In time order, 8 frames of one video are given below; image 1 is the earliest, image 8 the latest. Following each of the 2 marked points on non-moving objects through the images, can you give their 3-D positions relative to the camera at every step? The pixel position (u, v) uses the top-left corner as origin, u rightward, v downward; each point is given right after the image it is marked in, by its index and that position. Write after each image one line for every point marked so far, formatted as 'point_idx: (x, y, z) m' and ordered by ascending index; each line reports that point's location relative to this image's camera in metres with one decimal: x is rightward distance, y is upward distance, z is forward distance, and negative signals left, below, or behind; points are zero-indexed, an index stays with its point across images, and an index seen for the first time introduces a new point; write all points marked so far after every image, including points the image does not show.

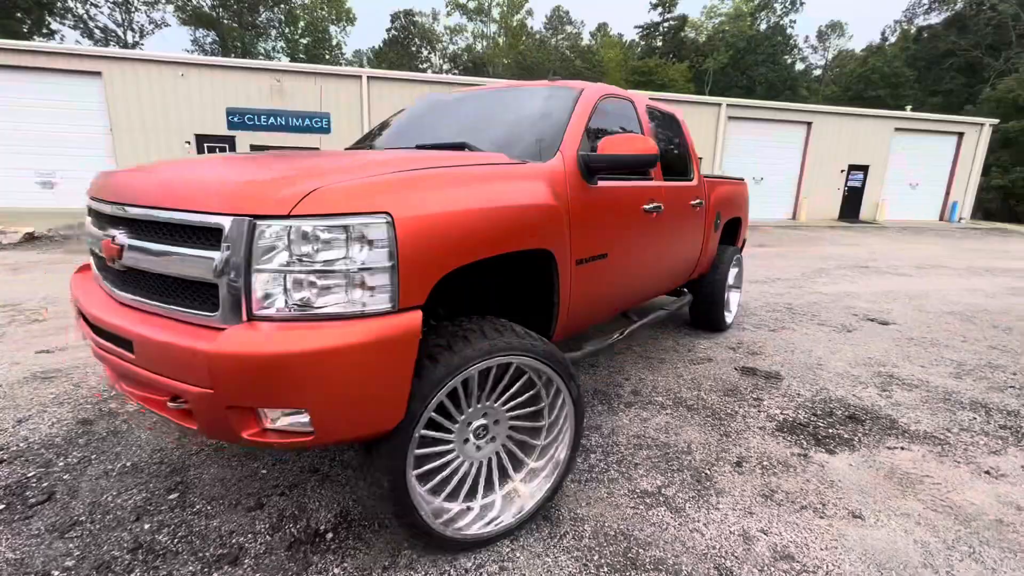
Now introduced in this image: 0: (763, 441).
0: (+1.4, -0.8, +2.6) m
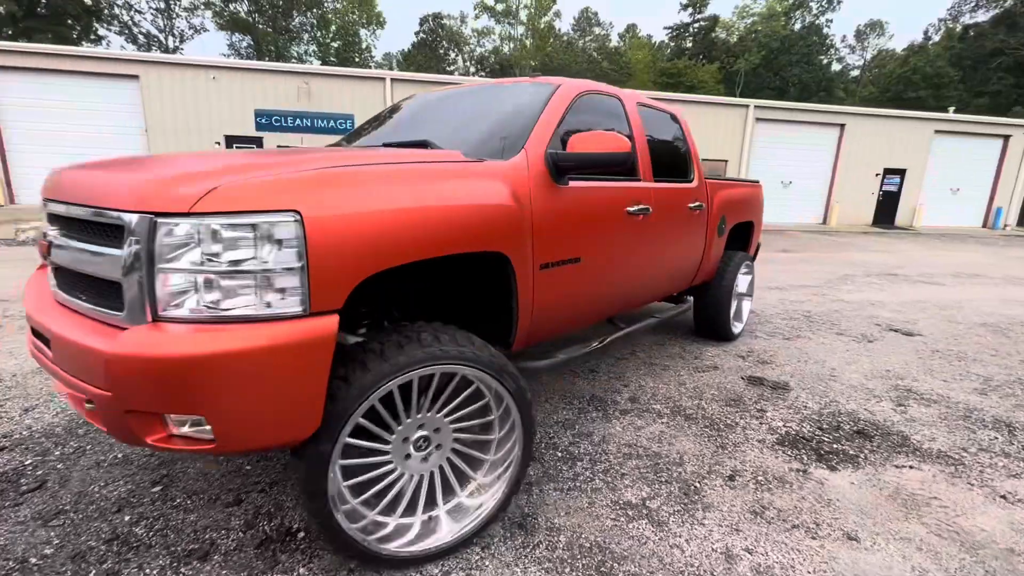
0: (+1.3, -0.9, +2.5) m
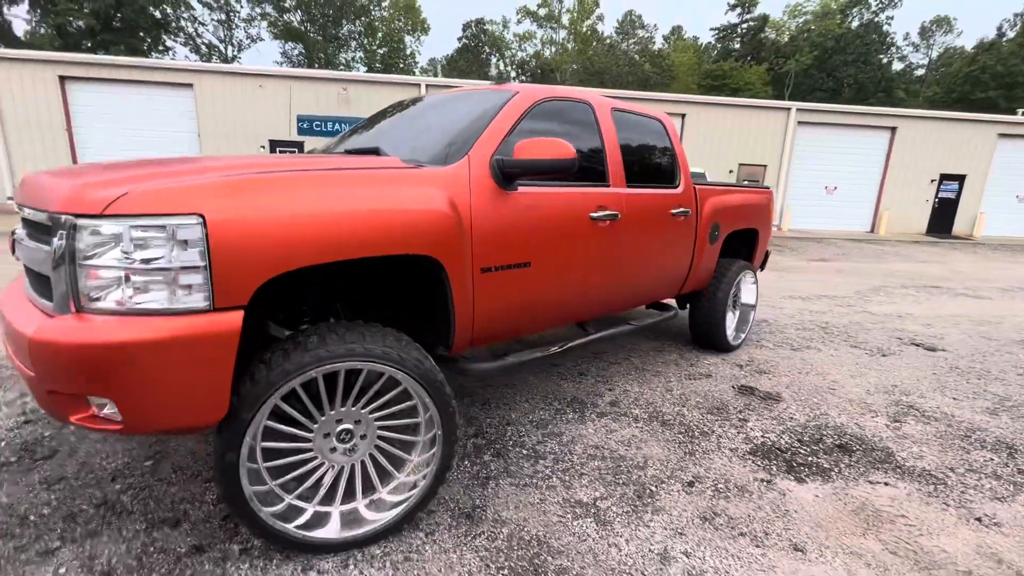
0: (+1.1, -0.9, +2.5) m
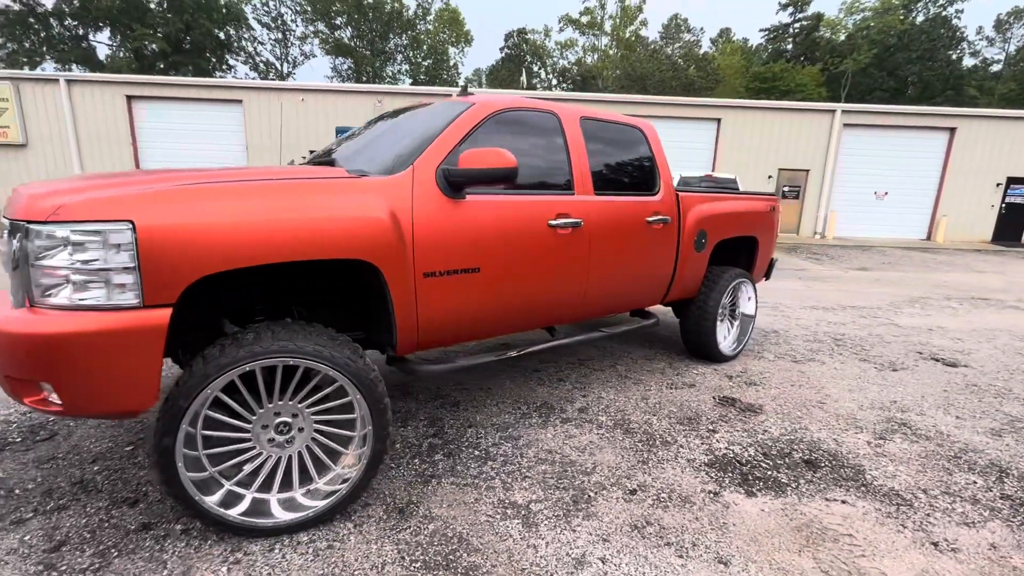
0: (+0.9, -0.9, +2.5) m
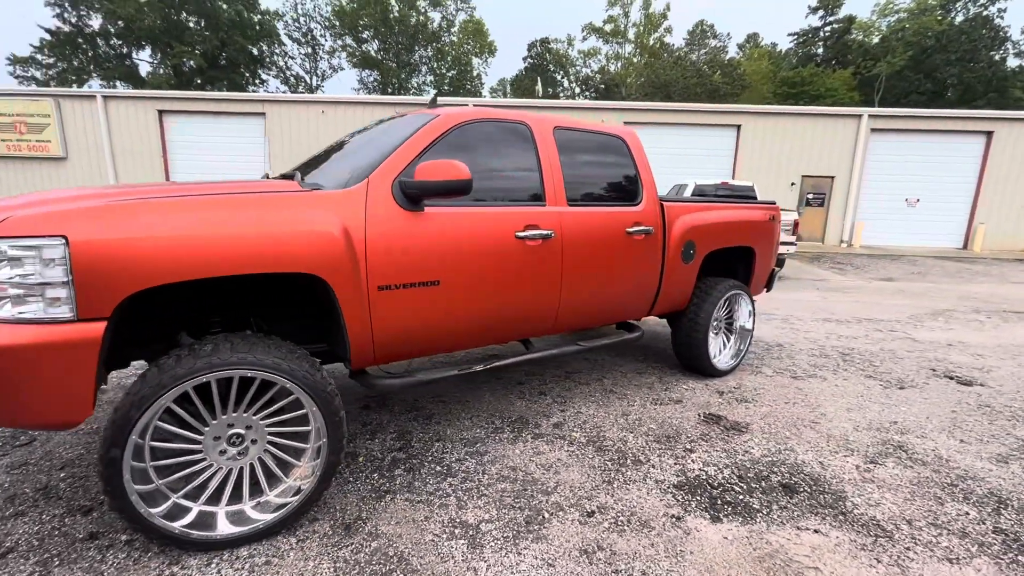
0: (+0.6, -1.0, +2.4) m
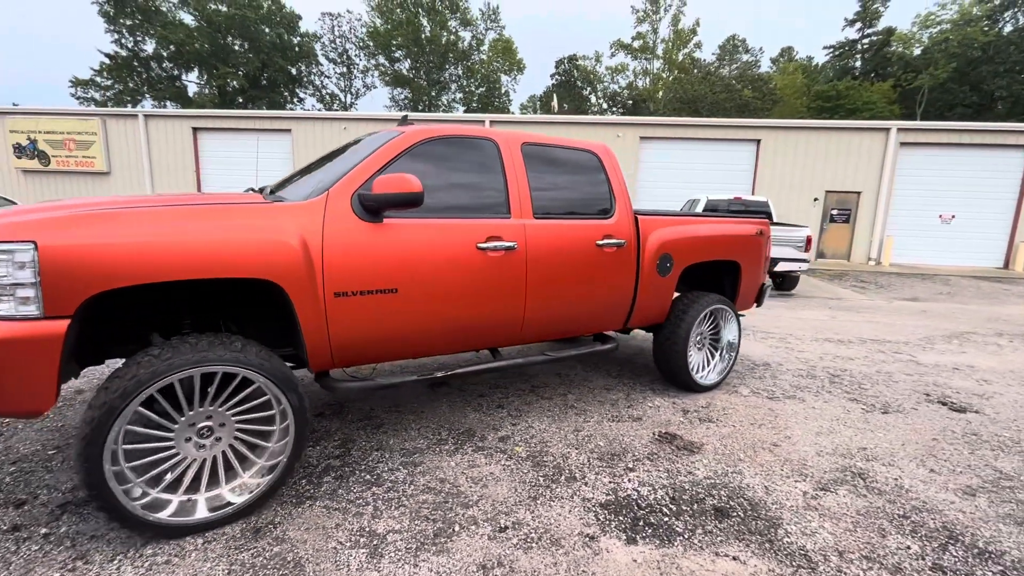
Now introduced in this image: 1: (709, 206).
0: (+0.3, -1.1, +2.3) m
1: (+4.5, +1.9, +10.9) m
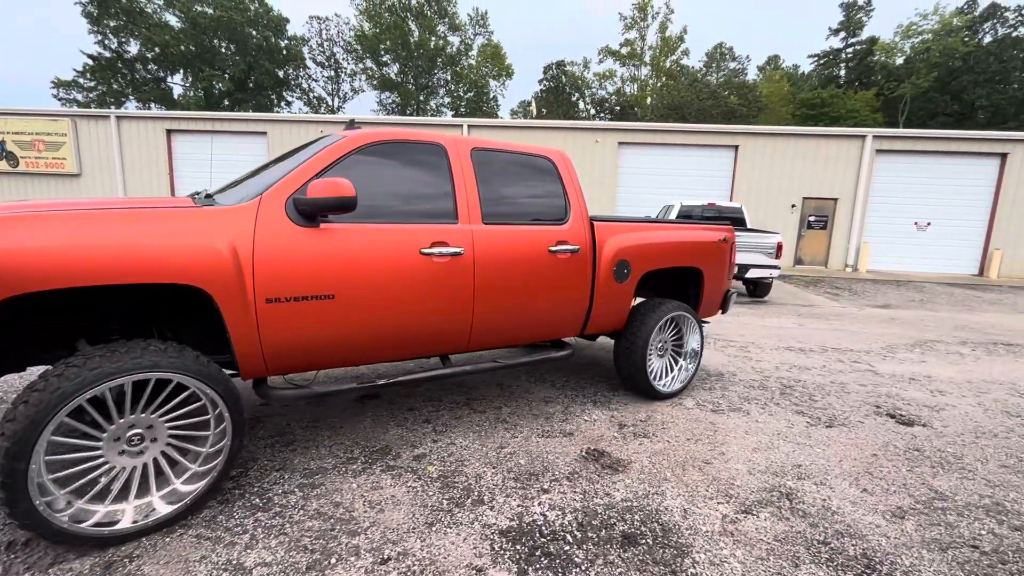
0: (-0.2, -1.1, +2.1) m
1: (+3.8, +1.7, +10.8) m
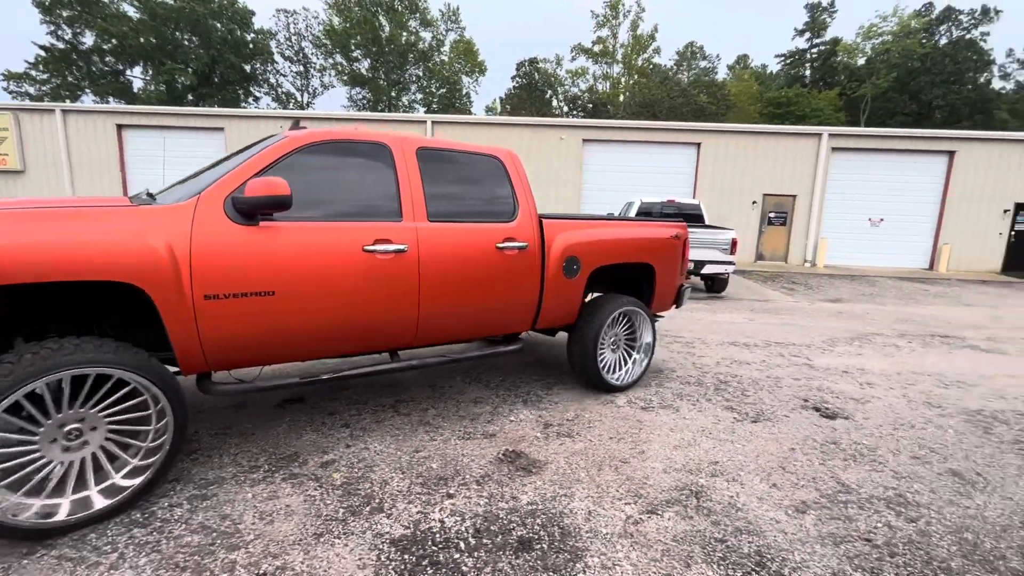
0: (-0.7, -1.1, +2.1) m
1: (+3.0, +1.8, +10.9) m
